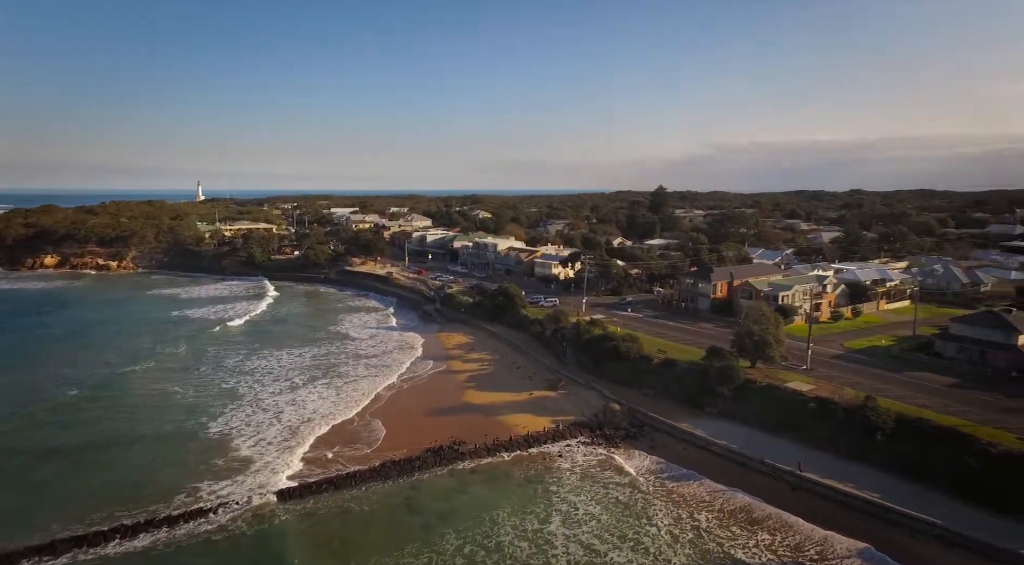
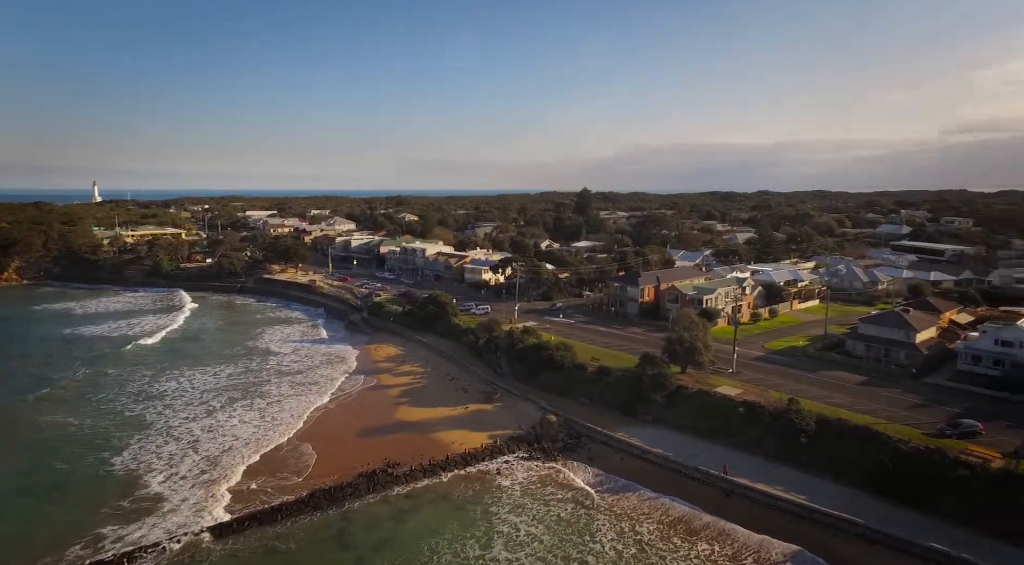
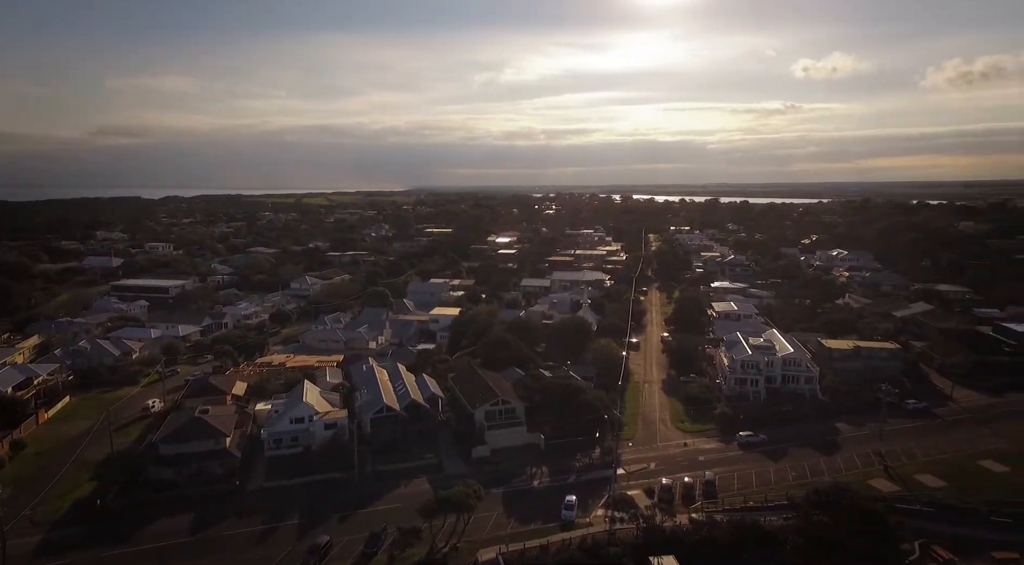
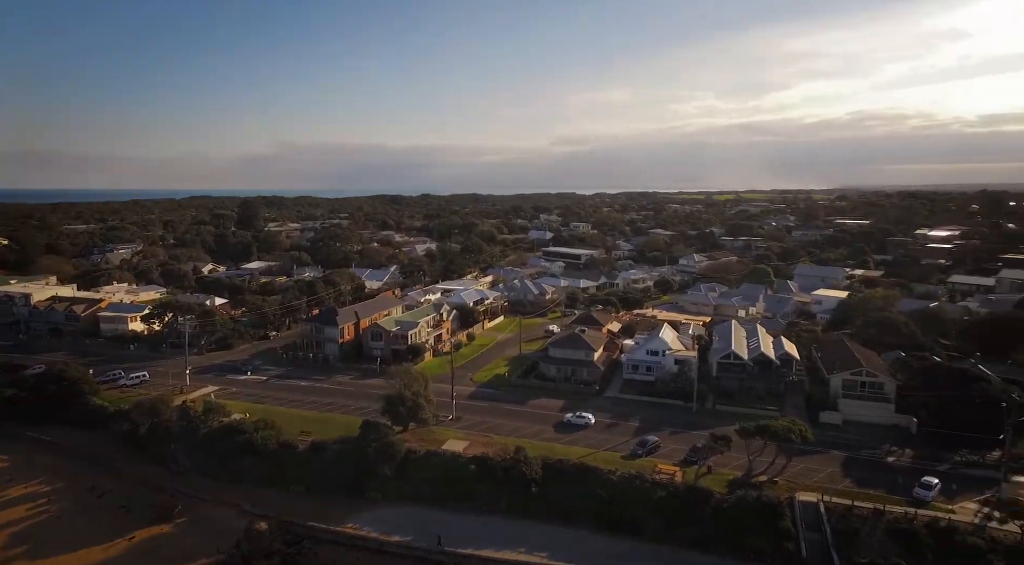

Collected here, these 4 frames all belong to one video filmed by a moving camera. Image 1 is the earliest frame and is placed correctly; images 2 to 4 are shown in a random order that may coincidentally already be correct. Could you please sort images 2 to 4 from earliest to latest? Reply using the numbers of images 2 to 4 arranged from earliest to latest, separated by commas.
2, 4, 3
